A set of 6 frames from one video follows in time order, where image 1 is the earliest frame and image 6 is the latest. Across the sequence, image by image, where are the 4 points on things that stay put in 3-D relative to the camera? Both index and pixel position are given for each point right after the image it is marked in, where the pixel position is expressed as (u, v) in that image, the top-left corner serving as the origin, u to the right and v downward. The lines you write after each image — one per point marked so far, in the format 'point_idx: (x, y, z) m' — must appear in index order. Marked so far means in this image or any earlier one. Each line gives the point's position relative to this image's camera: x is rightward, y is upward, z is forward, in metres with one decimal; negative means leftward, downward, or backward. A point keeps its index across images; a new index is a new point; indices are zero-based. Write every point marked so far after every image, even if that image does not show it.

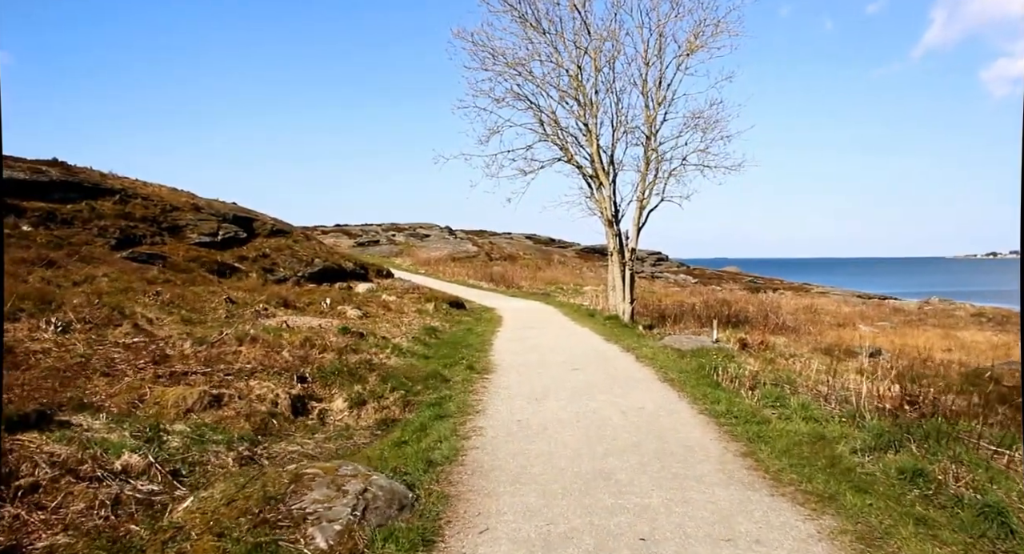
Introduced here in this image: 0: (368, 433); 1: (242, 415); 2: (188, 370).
0: (-1.7, -1.9, +8.2) m
1: (-3.1, -1.6, +7.8) m
2: (-4.2, -1.2, +8.9) m
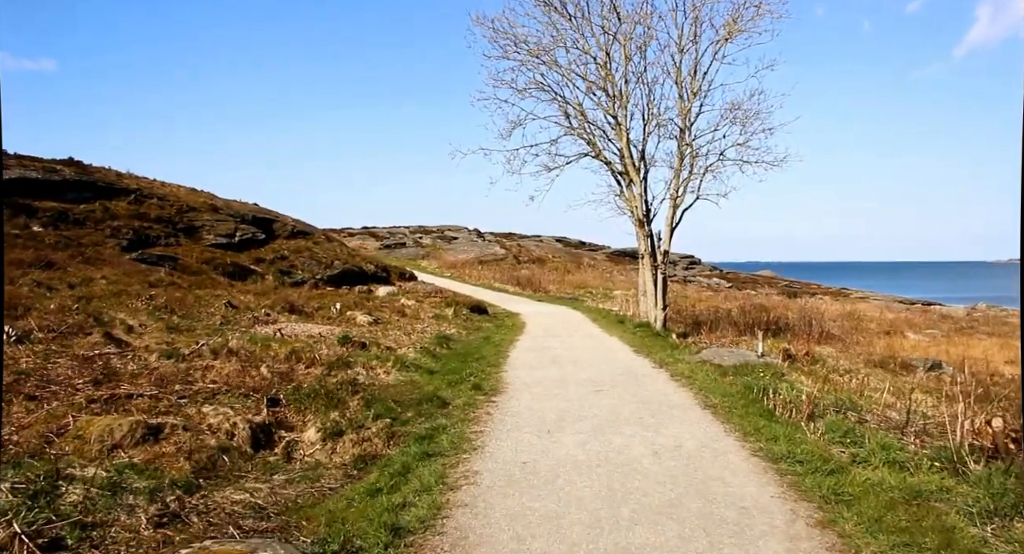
0: (-1.7, -1.9, +6.7) m
1: (-3.1, -1.6, +6.4) m
2: (-4.1, -1.2, +7.5) m
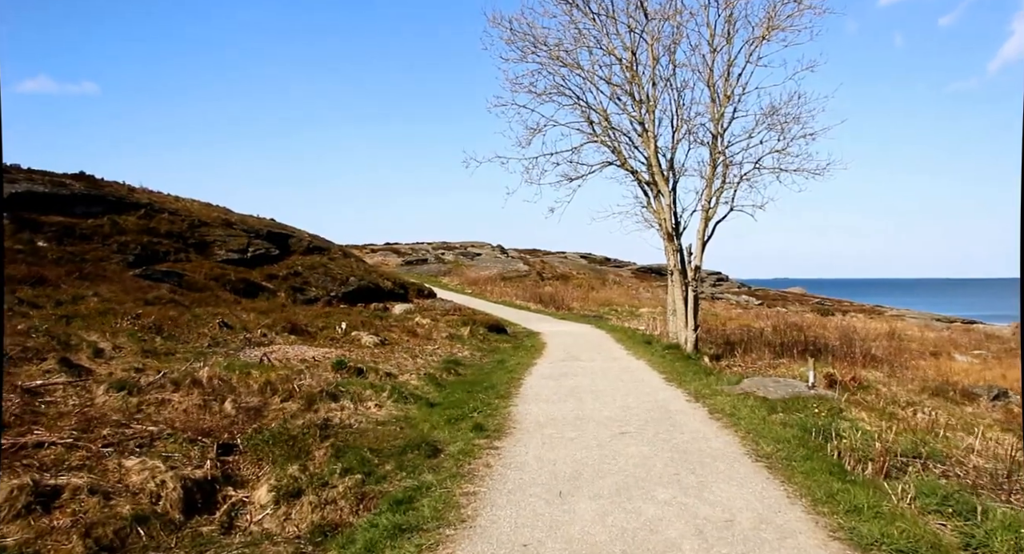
0: (-1.7, -2.1, +5.2) m
1: (-3.1, -1.8, +4.9) m
2: (-4.1, -1.4, +6.1) m
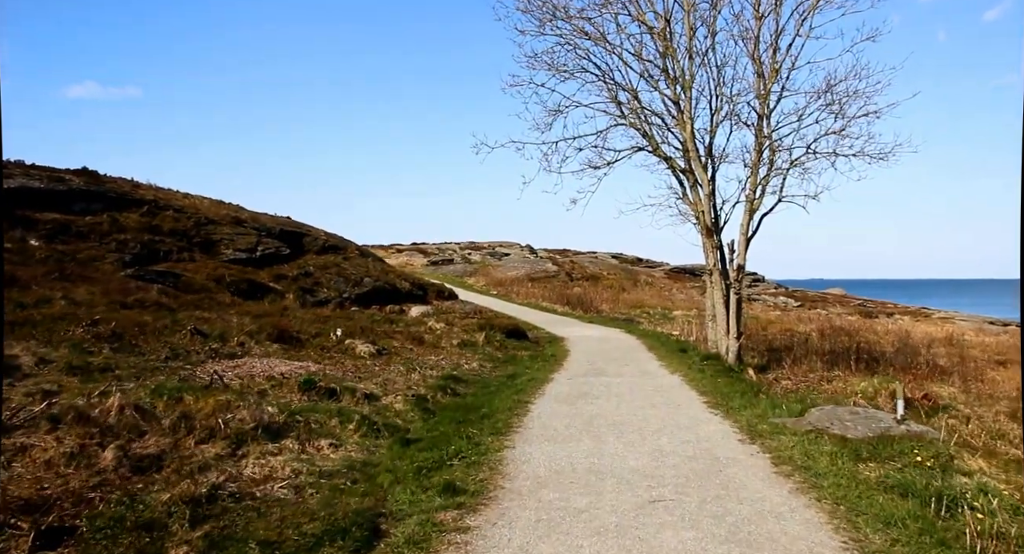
0: (-1.9, -2.1, +2.9) m
1: (-3.3, -1.8, +2.7) m
2: (-4.3, -1.4, +3.9) m
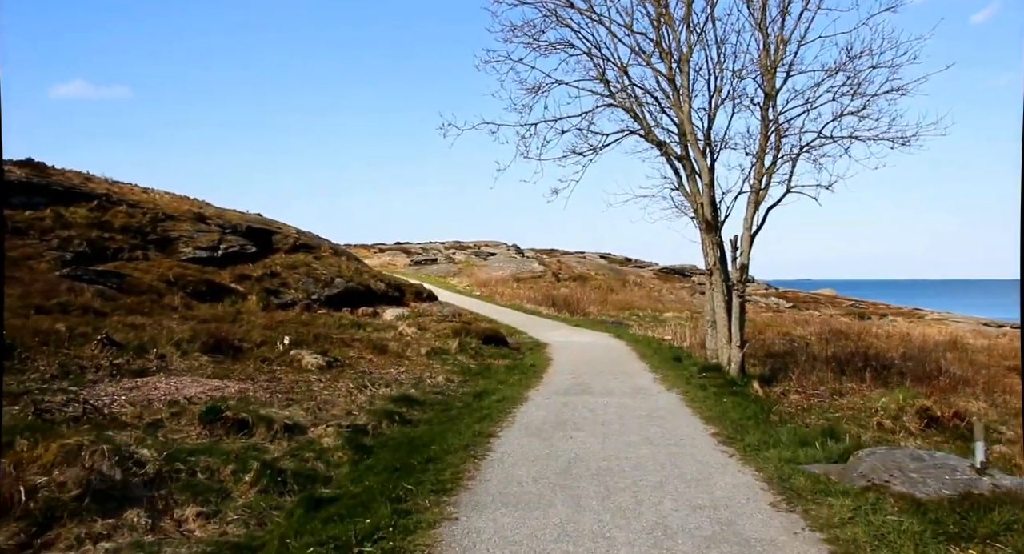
0: (-2.3, -2.1, +0.7) m
1: (-3.7, -1.8, +0.5) m
2: (-4.7, -1.4, +1.7) m
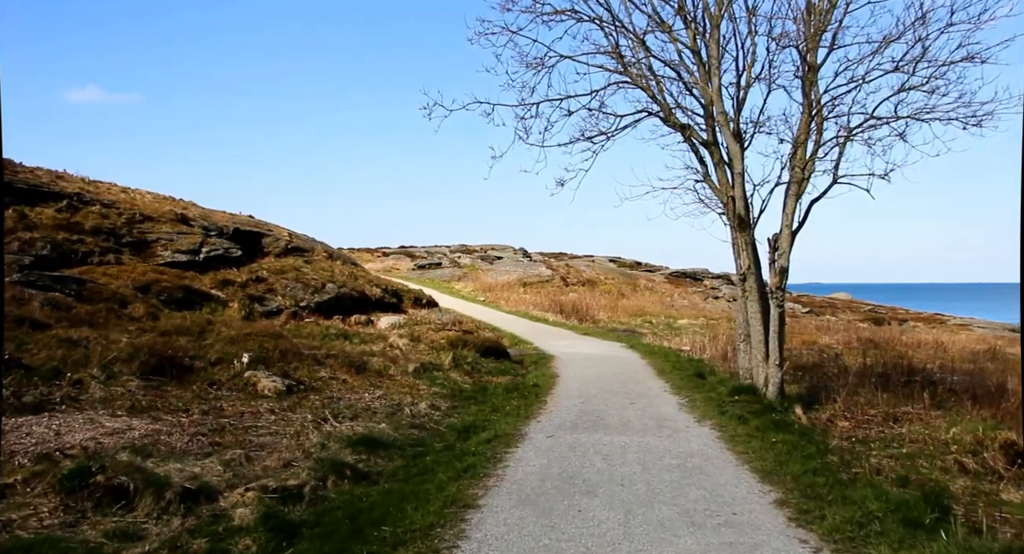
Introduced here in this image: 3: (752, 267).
0: (-2.5, -2.1, -1.6) m
1: (-3.9, -1.8, -1.8) m
2: (-4.9, -1.5, -0.6) m
3: (+4.9, +0.2, +14.0) m
